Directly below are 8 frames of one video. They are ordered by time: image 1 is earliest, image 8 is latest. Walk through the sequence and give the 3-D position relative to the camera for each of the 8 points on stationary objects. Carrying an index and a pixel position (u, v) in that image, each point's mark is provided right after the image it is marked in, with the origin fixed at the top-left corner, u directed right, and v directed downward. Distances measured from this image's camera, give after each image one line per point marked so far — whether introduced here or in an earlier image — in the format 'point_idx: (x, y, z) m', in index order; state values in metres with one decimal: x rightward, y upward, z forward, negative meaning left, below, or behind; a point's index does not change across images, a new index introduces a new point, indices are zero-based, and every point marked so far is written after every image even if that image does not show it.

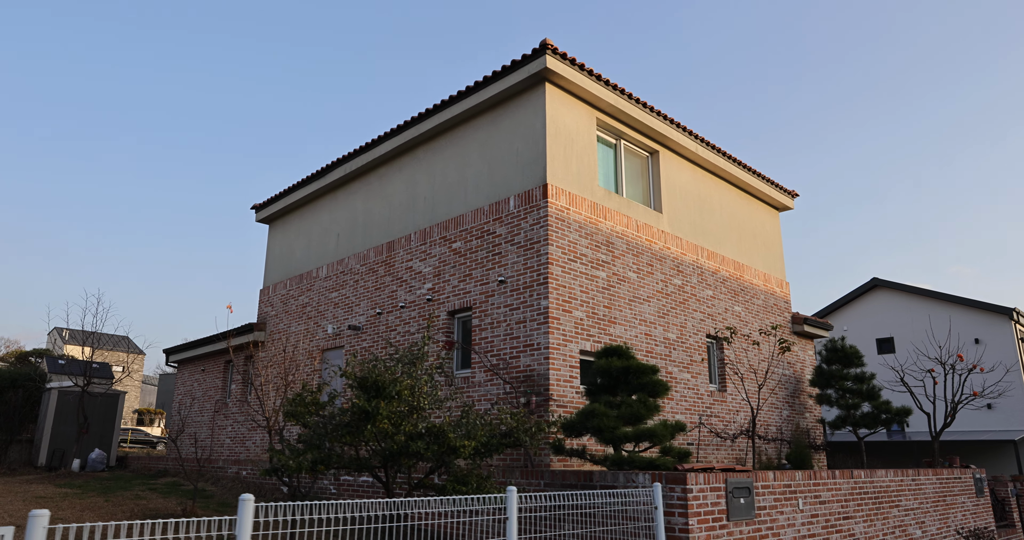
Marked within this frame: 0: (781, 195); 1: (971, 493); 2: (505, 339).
0: (+7.4, +2.1, +16.1) m
1: (+10.0, -4.9, +12.9) m
2: (-0.1, -1.2, +10.0) m
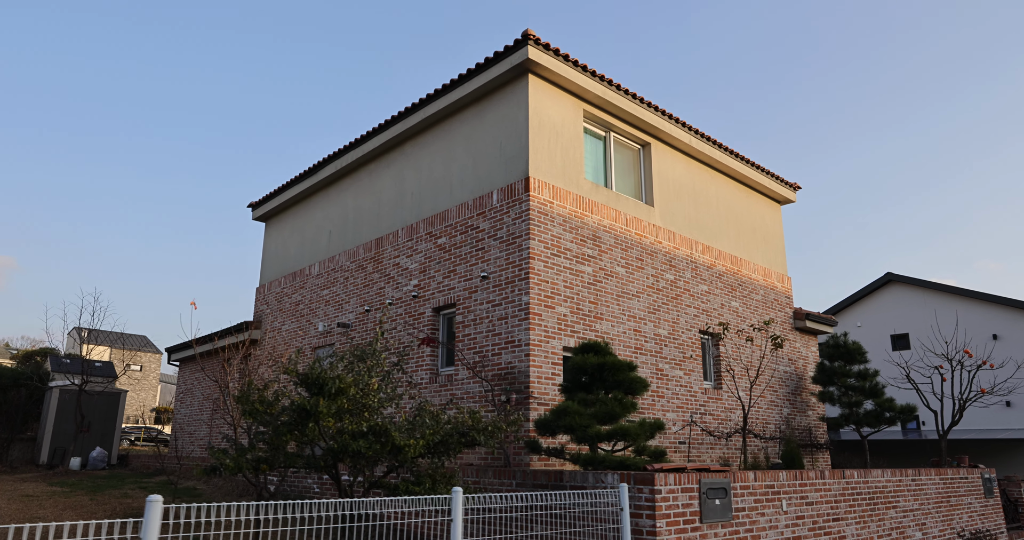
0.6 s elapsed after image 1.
0: (+7.3, +2.2, +15.7) m
1: (+9.9, -4.7, +12.4) m
2: (-0.4, -1.1, +9.8) m
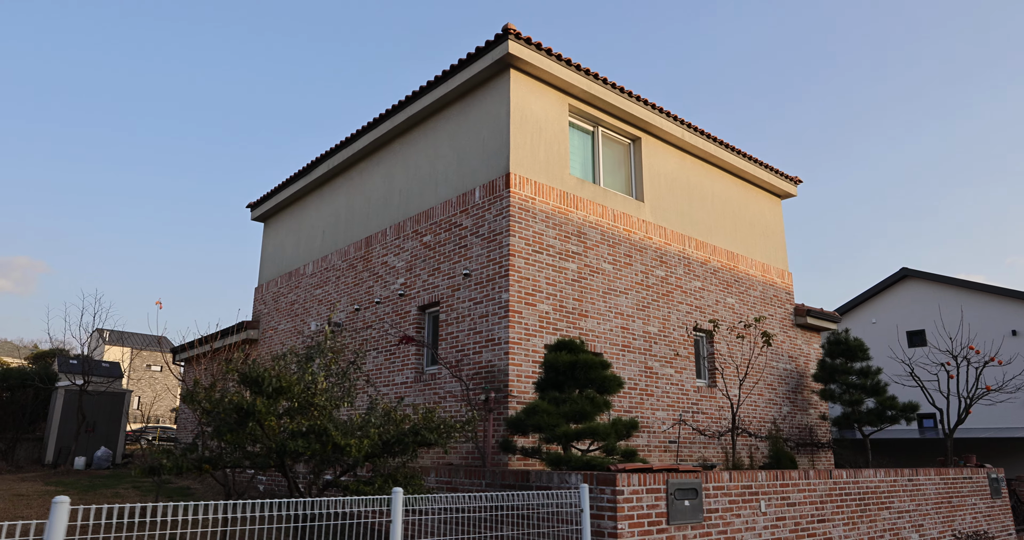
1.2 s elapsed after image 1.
0: (+7.1, +2.3, +15.4) m
1: (+9.7, -4.6, +12.0) m
2: (-0.7, -1.1, +9.7) m
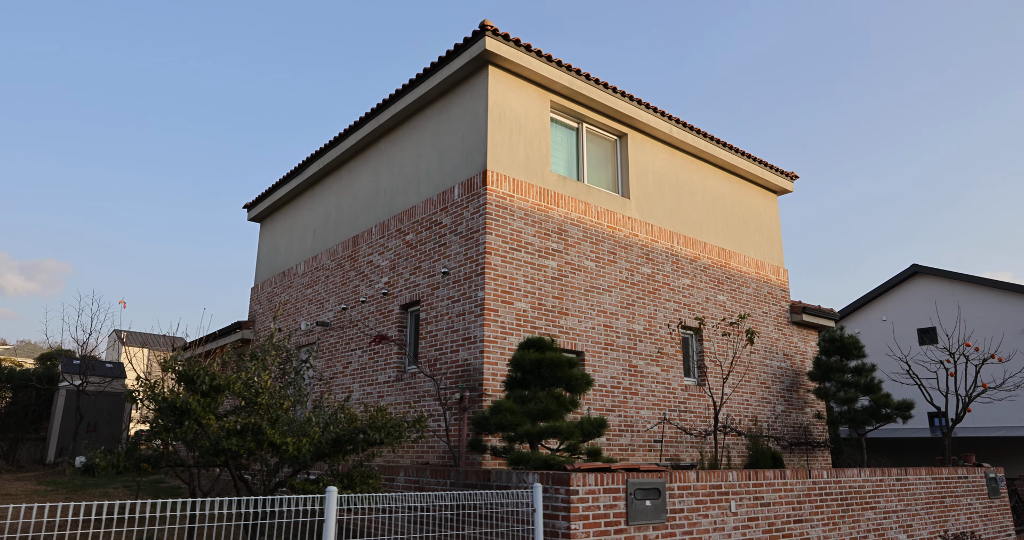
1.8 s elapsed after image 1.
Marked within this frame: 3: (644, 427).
0: (+6.9, +2.4, +15.1) m
1: (+9.4, -4.5, +11.7) m
2: (-1.1, -1.0, +9.7) m
3: (+2.4, -2.9, +10.7) m
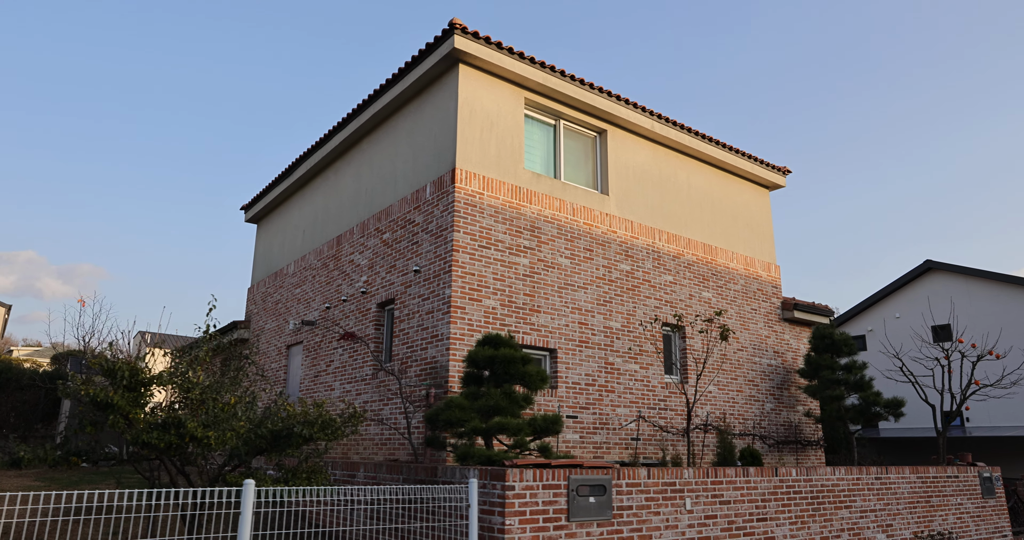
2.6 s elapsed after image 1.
0: (+6.5, +2.5, +14.9) m
1: (+9.0, -4.4, +11.4) m
2: (-1.6, -1.0, +9.7) m
3: (+2.0, -2.8, +10.6) m
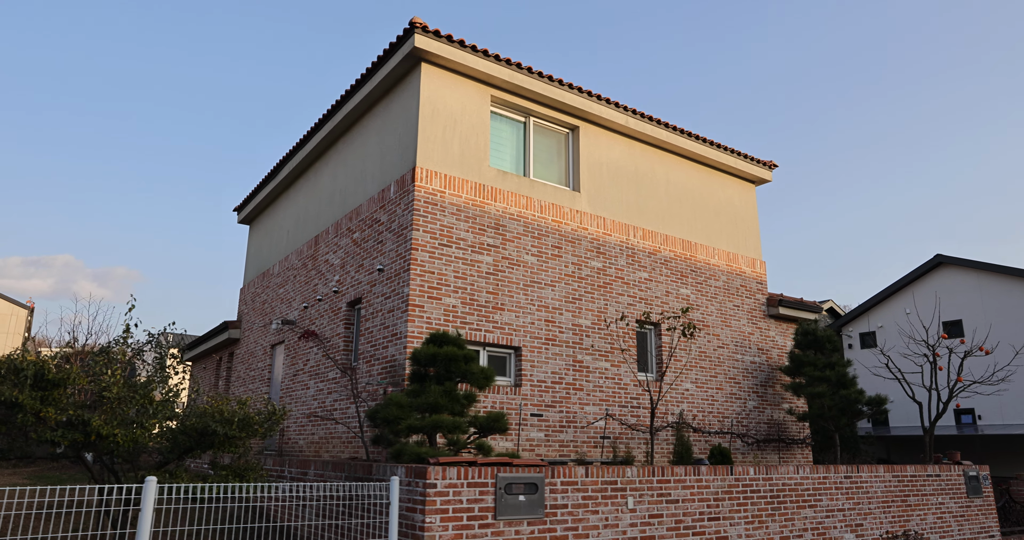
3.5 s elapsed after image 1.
0: (+6.0, +2.6, +14.7) m
1: (+8.4, -4.2, +11.1) m
2: (-2.2, -1.0, +9.8) m
3: (+1.4, -2.8, +10.6) m
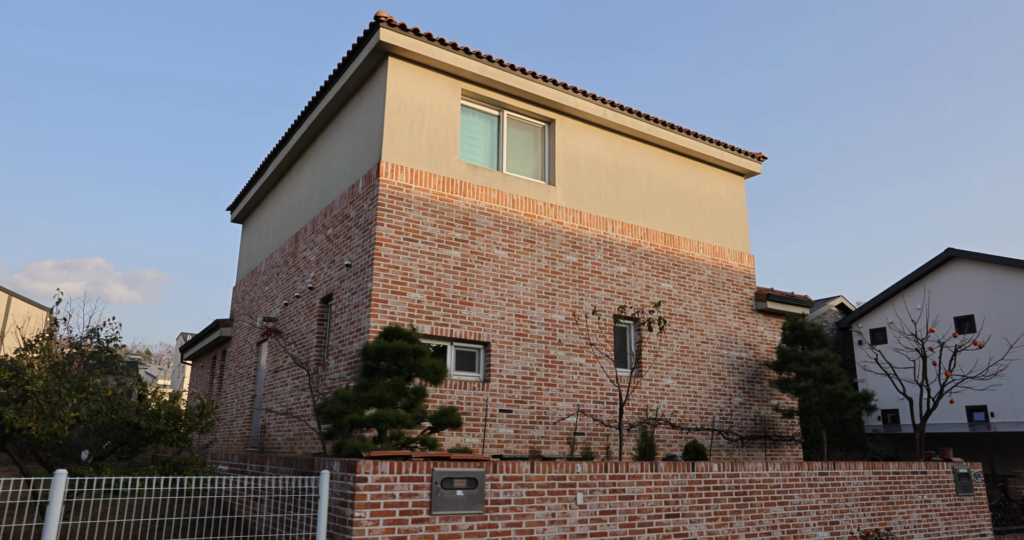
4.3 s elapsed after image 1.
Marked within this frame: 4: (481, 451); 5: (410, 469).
0: (+5.6, +2.8, +14.4) m
1: (+7.9, -4.1, +10.7) m
2: (-2.8, -0.9, +9.7) m
3: (+0.9, -2.6, +10.4) m
4: (-0.5, -2.9, +9.5) m
5: (-1.0, -2.0, +5.9) m
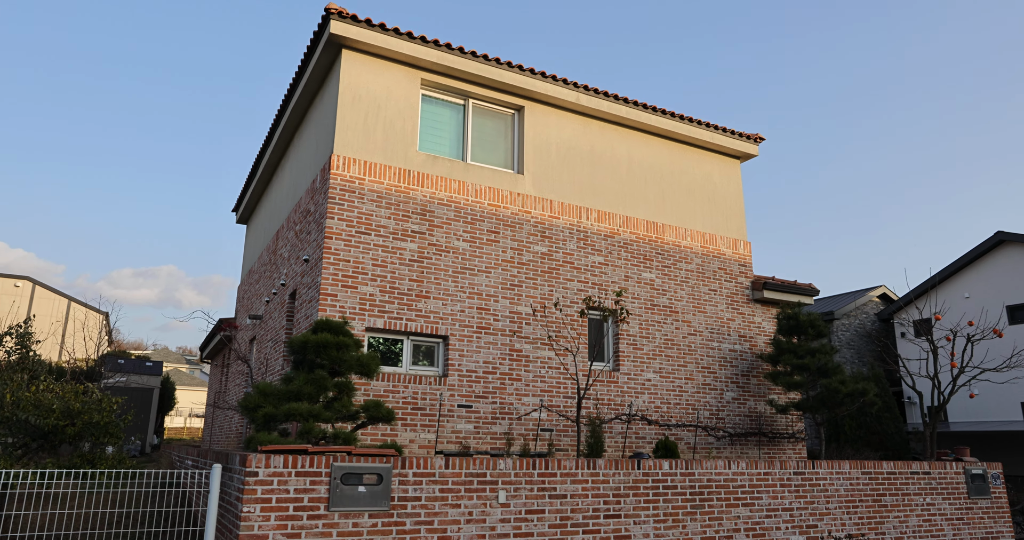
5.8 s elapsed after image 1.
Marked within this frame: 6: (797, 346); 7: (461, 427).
0: (+5.1, +3.0, +13.6) m
1: (+7.3, -3.8, +9.9) m
2: (-3.5, -0.8, +9.7) m
3: (+0.2, -2.5, +10.1) m
4: (-1.2, -2.8, +9.3) m
5: (-2.0, -1.9, +5.7) m
6: (+6.0, -1.6, +12.1) m
7: (-0.8, -2.6, +9.5) m
